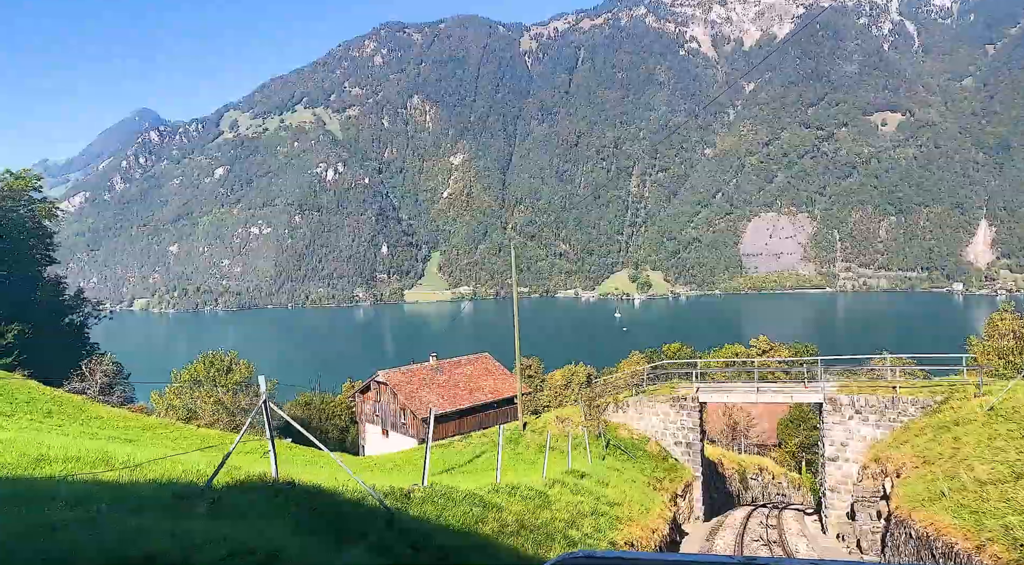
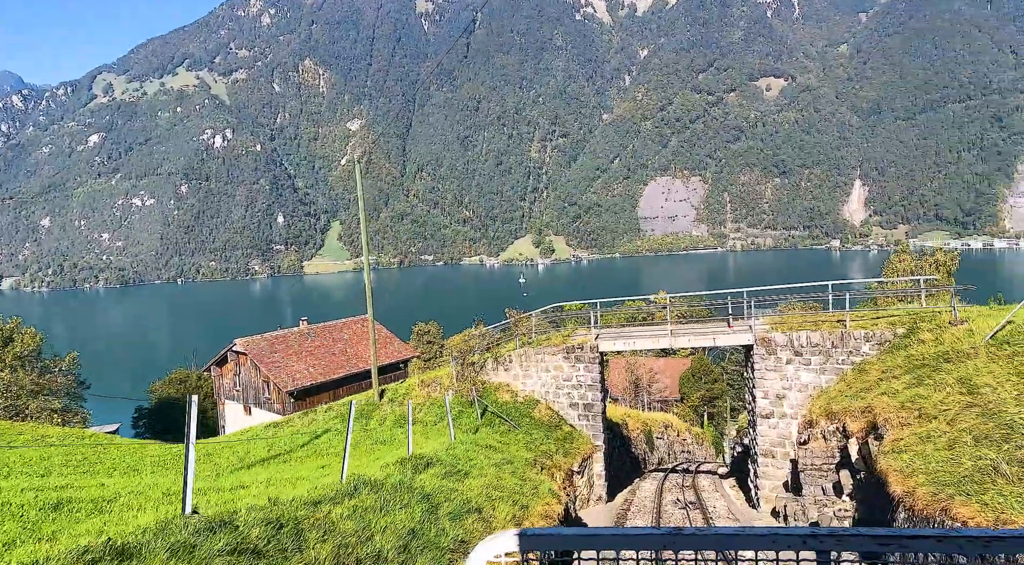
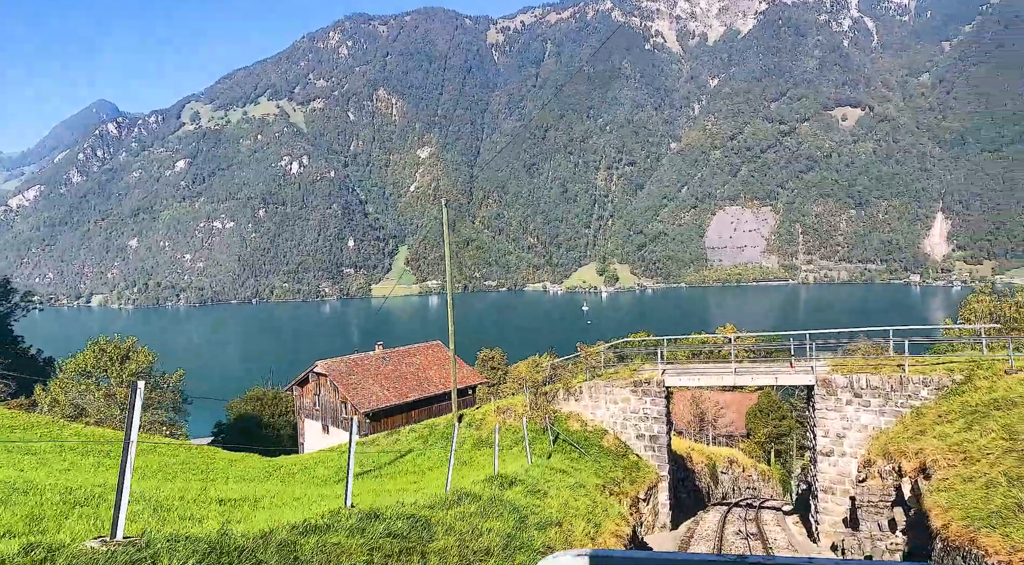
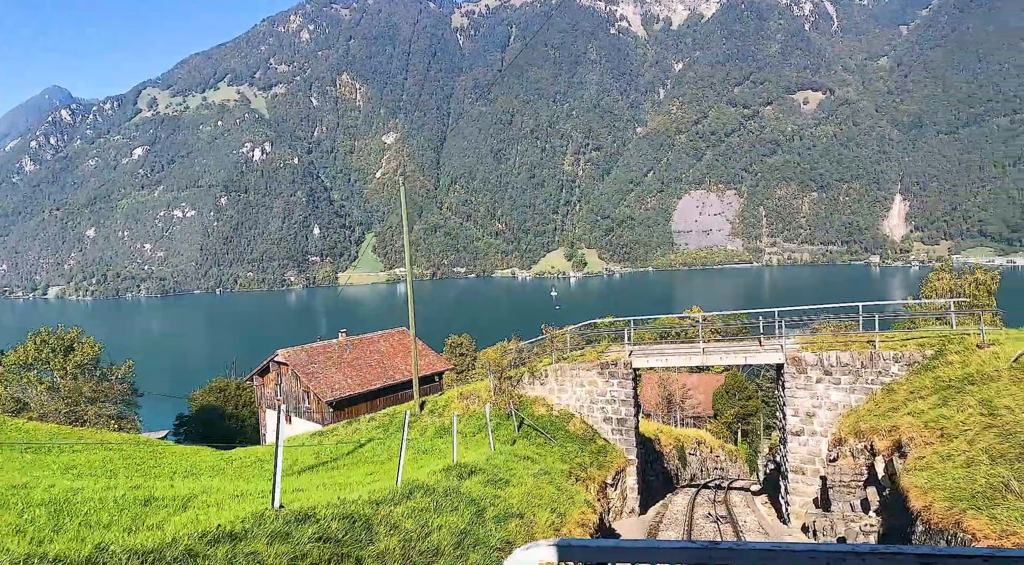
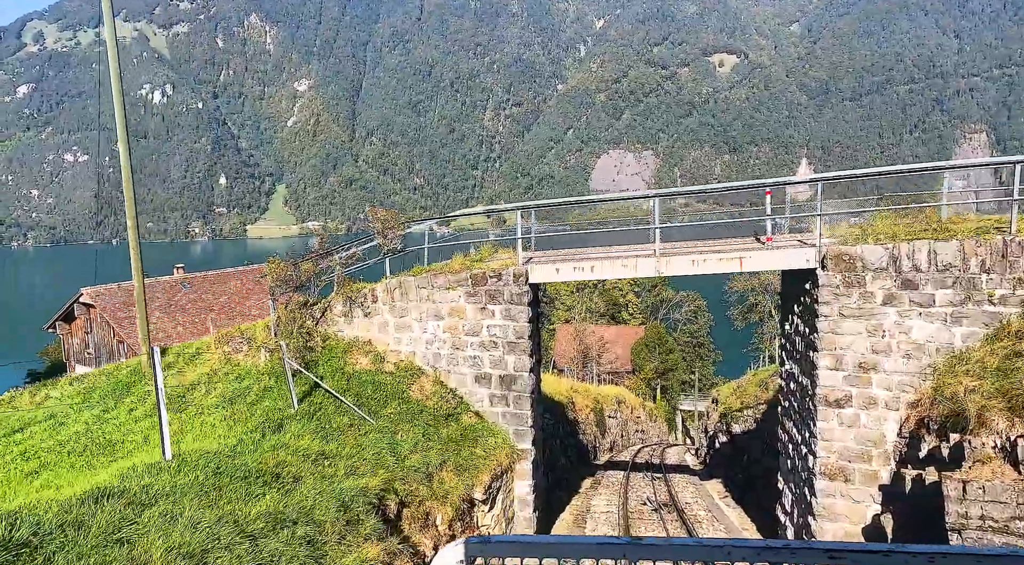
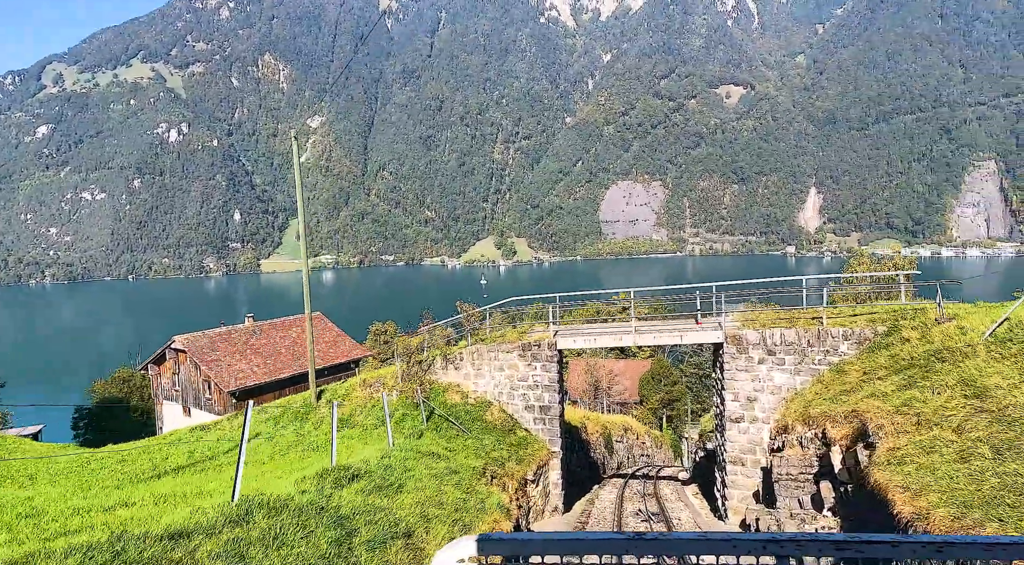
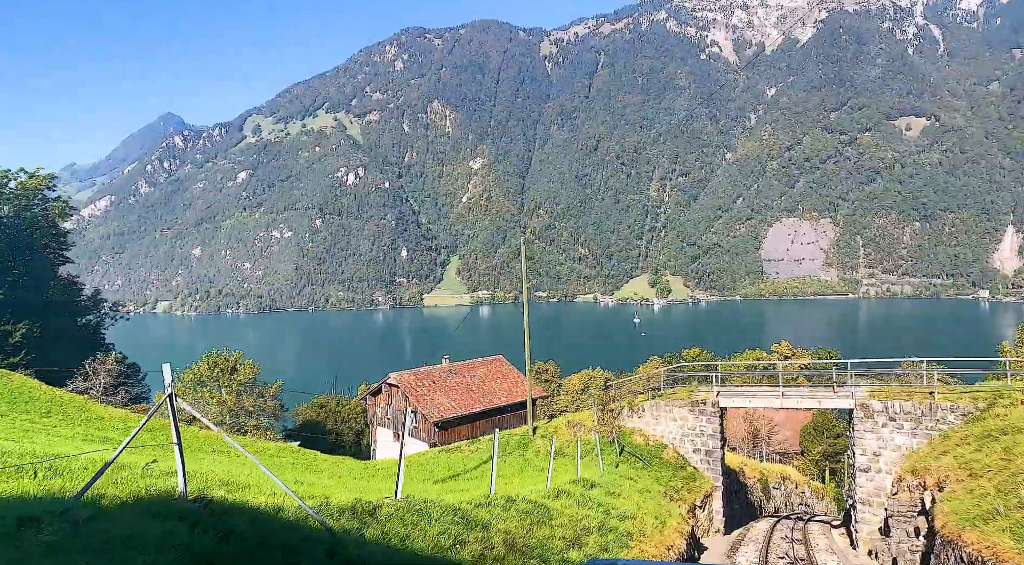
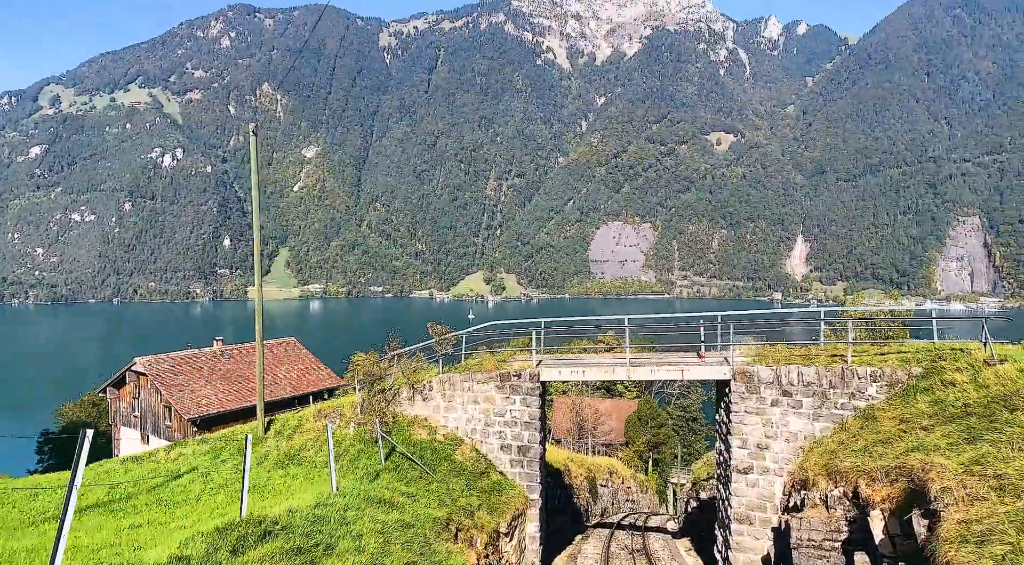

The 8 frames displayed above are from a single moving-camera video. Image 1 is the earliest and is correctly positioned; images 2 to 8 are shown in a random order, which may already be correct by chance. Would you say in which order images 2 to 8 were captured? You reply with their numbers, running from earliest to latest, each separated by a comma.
7, 3, 4, 2, 6, 8, 5
